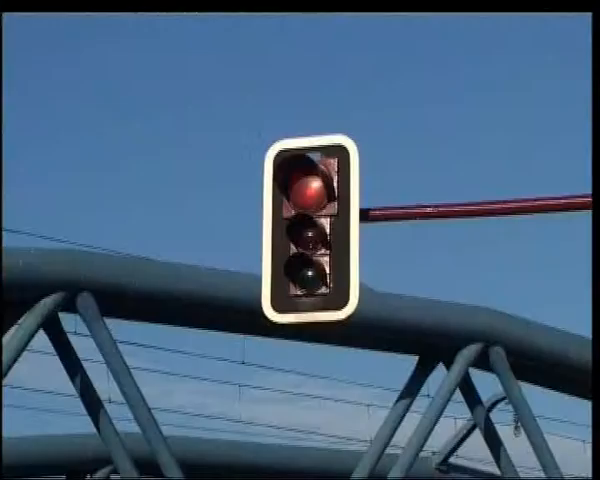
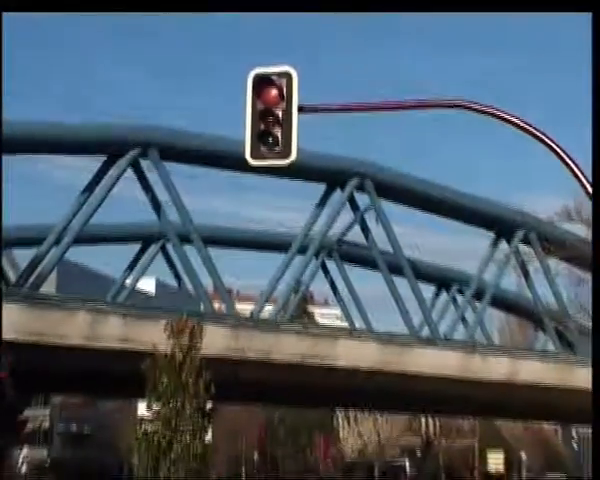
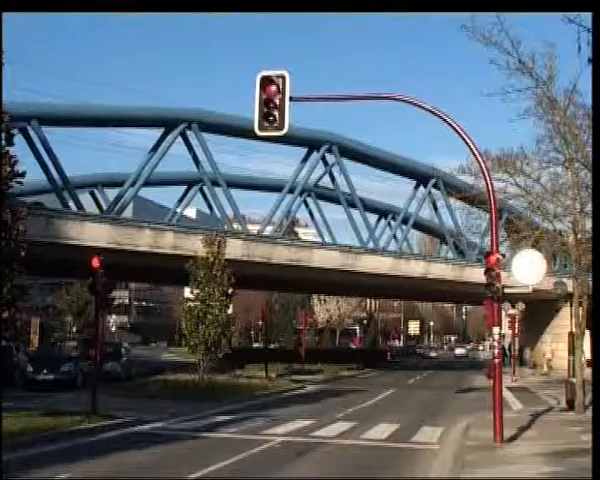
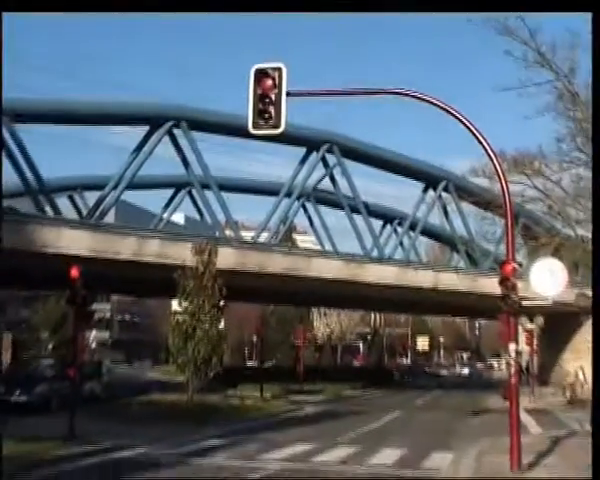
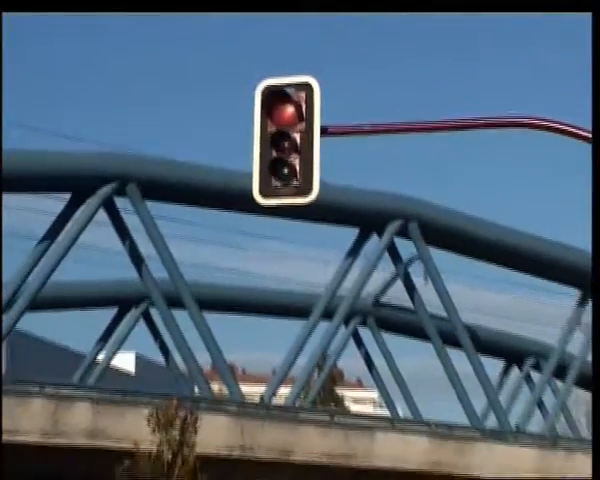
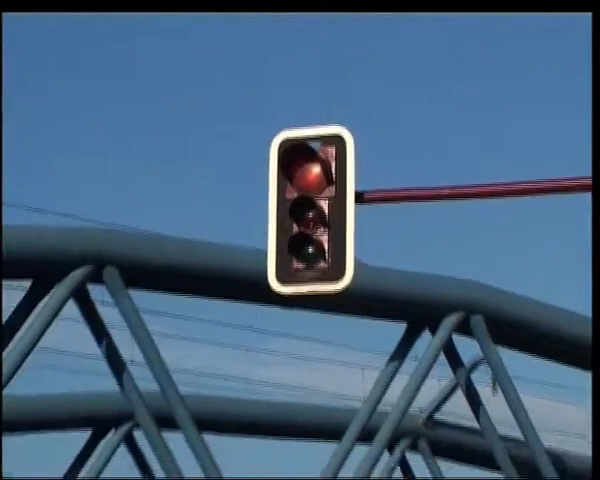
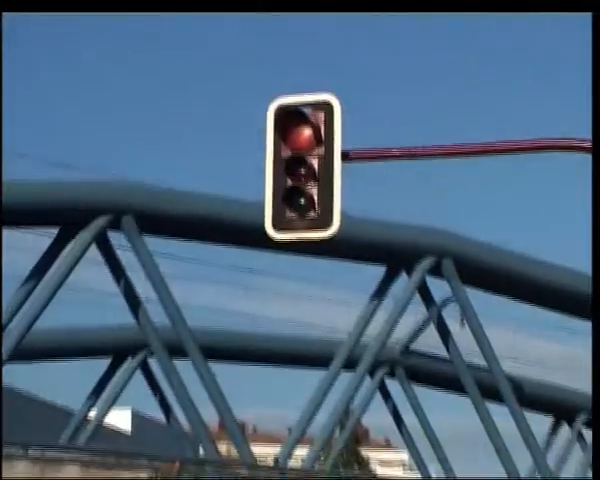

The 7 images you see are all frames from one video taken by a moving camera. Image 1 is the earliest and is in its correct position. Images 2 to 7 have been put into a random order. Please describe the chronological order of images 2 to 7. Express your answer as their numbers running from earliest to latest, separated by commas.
6, 7, 5, 2, 4, 3
